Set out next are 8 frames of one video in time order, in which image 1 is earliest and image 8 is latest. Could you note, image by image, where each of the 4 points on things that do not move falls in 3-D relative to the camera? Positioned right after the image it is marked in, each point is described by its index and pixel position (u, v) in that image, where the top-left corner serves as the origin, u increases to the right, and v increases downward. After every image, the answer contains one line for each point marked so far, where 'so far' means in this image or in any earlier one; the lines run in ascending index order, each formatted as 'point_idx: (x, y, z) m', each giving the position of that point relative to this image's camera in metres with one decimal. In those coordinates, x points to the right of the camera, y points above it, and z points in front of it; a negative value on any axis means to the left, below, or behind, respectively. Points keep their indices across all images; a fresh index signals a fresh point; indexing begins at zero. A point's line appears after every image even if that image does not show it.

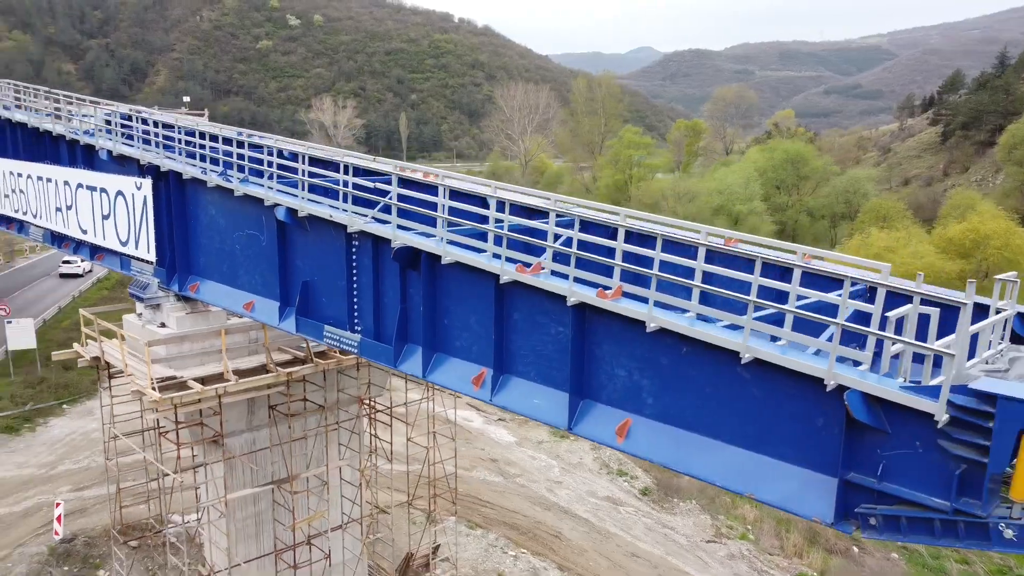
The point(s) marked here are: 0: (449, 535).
0: (-1.3, -5.3, +17.2) m
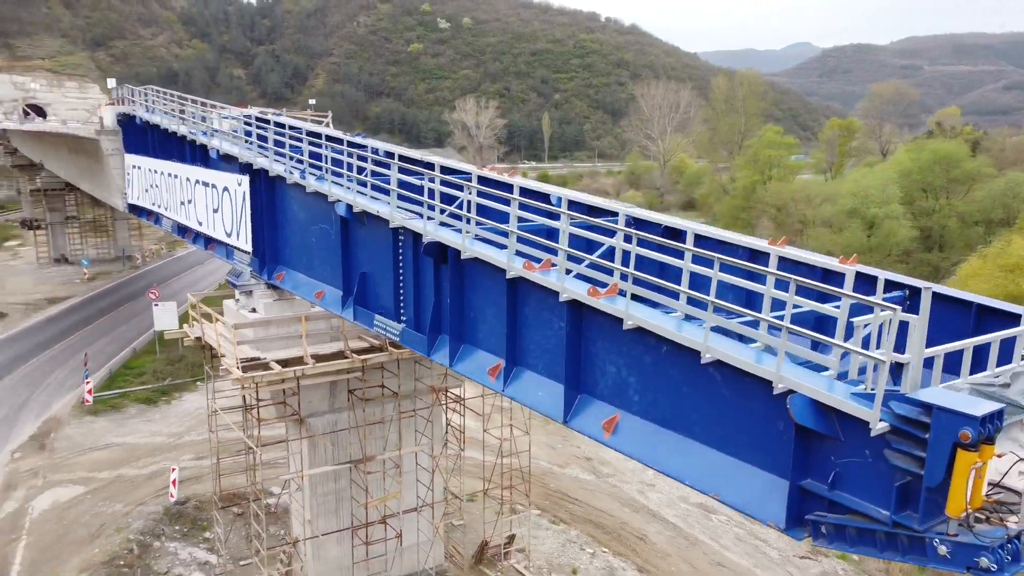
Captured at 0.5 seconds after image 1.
0: (+0.3, -5.2, +17.5) m
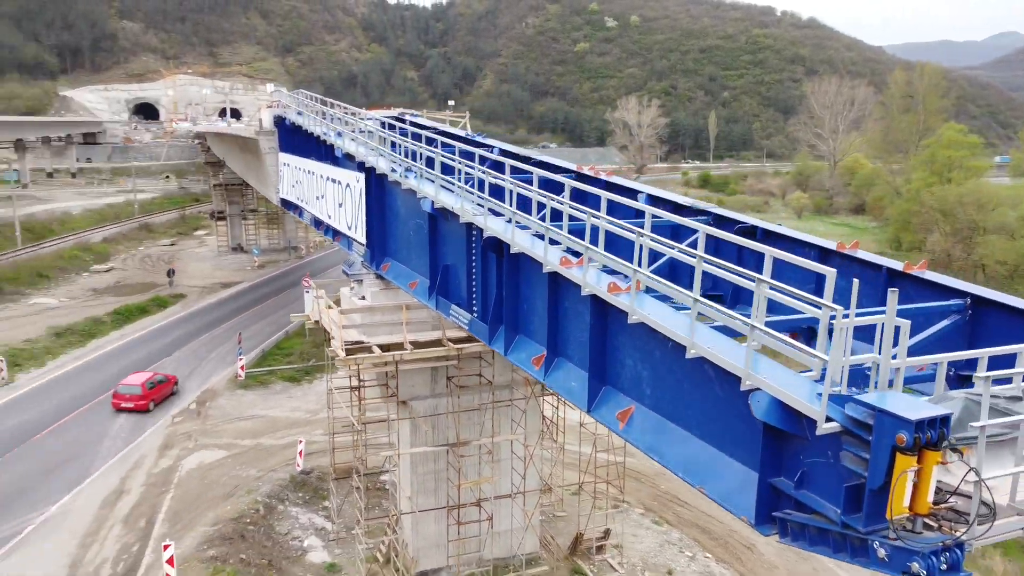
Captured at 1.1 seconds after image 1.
0: (+2.5, -5.2, +17.7) m
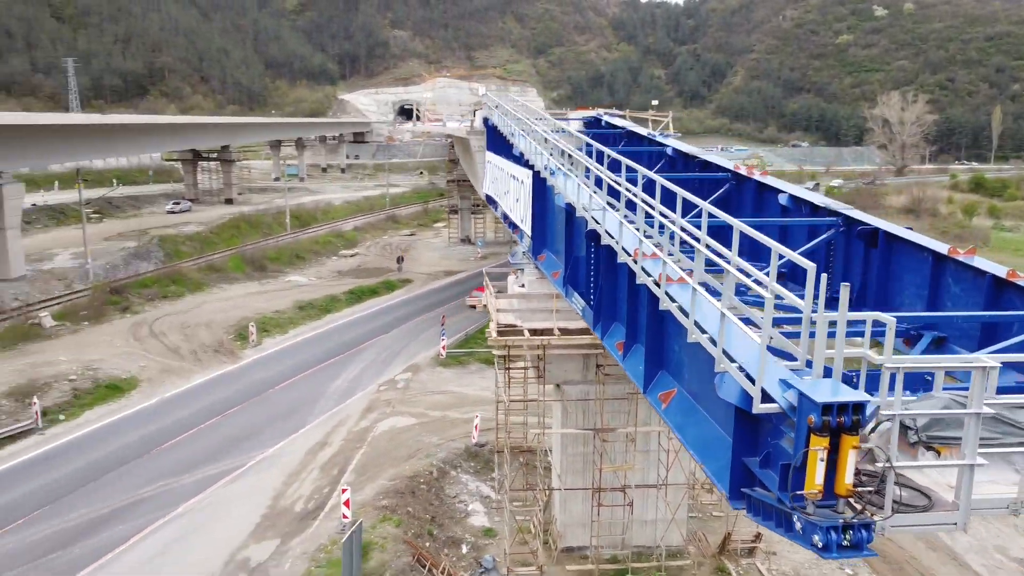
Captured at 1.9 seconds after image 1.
0: (+5.8, -5.2, +17.3) m
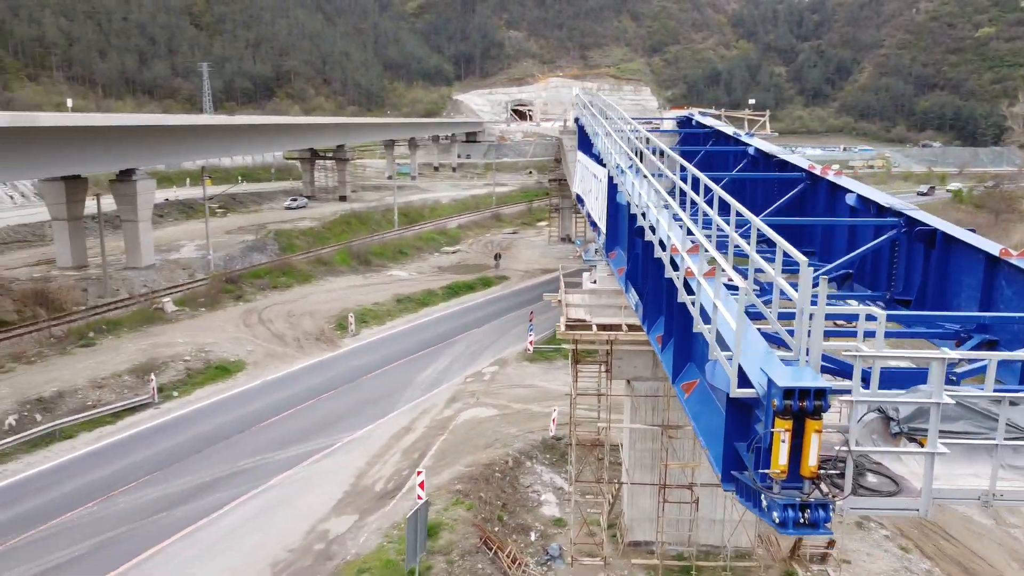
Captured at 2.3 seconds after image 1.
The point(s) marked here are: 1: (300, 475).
0: (+7.3, -5.3, +16.9) m
1: (-4.6, -4.1, +17.7) m
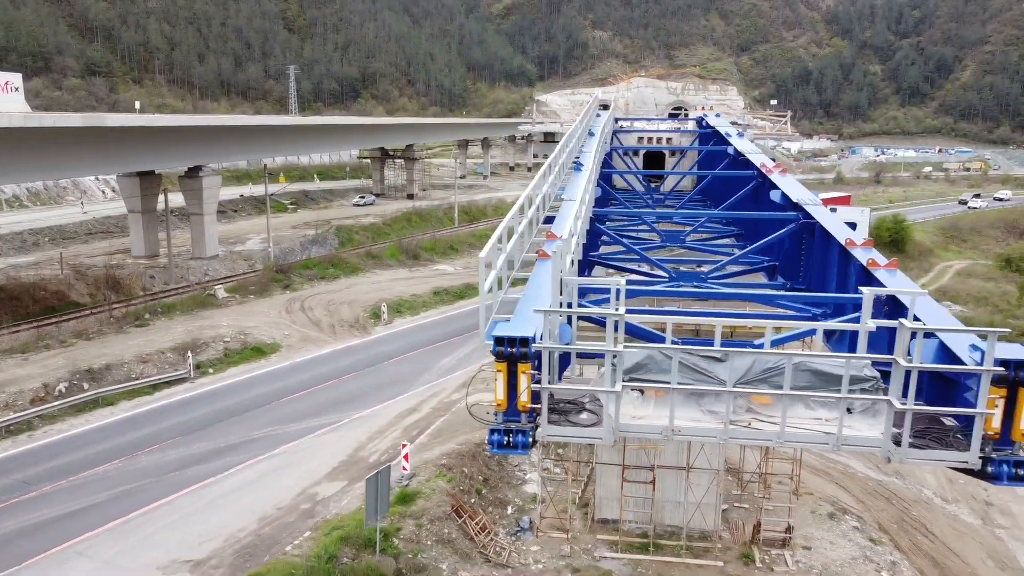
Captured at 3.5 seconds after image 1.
0: (+6.8, -5.2, +17.3) m
1: (-4.9, -3.7, +19.4) m
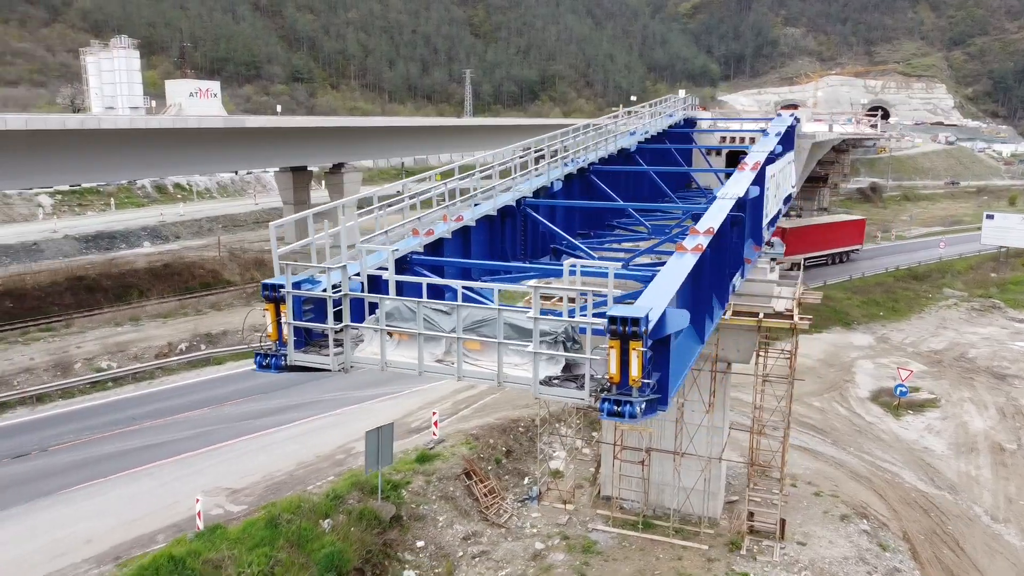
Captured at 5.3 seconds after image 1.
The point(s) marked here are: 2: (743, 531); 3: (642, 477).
0: (+6.8, -5.2, +17.3) m
1: (-4.0, -3.2, +21.9) m
2: (+4.8, -5.1, +17.3) m
3: (+3.1, -4.2, +17.5) m
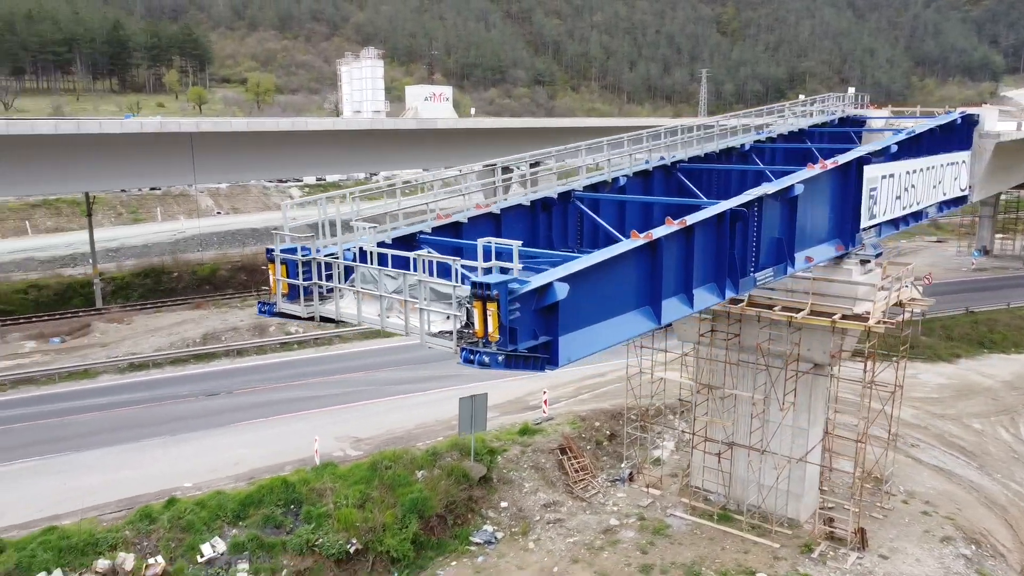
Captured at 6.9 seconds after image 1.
0: (+8.3, -5.4, +16.5) m
1: (-0.5, -2.8, +24.0) m
2: (+6.4, -5.2, +17.0) m
3: (+4.9, -4.1, +17.8) m
